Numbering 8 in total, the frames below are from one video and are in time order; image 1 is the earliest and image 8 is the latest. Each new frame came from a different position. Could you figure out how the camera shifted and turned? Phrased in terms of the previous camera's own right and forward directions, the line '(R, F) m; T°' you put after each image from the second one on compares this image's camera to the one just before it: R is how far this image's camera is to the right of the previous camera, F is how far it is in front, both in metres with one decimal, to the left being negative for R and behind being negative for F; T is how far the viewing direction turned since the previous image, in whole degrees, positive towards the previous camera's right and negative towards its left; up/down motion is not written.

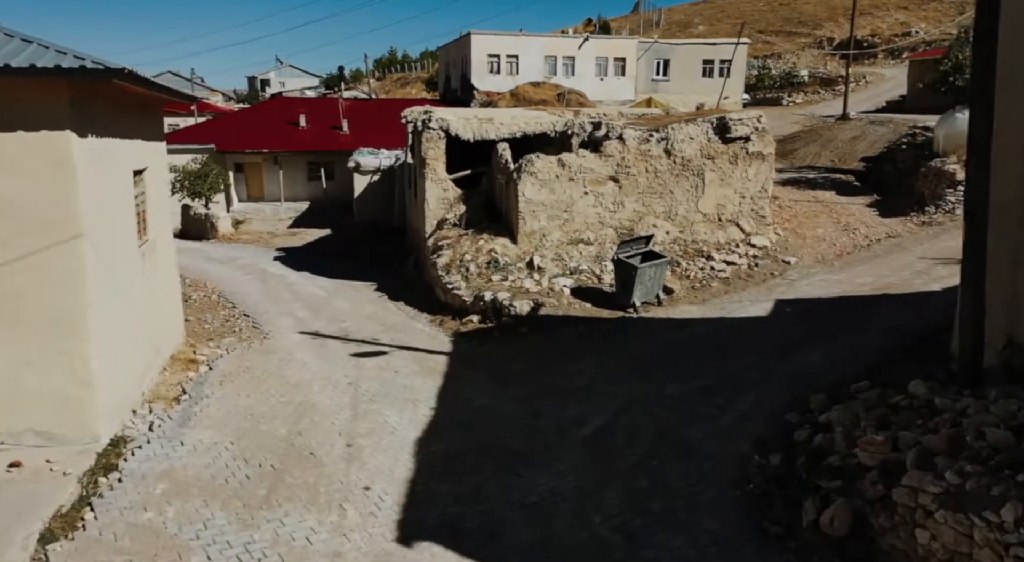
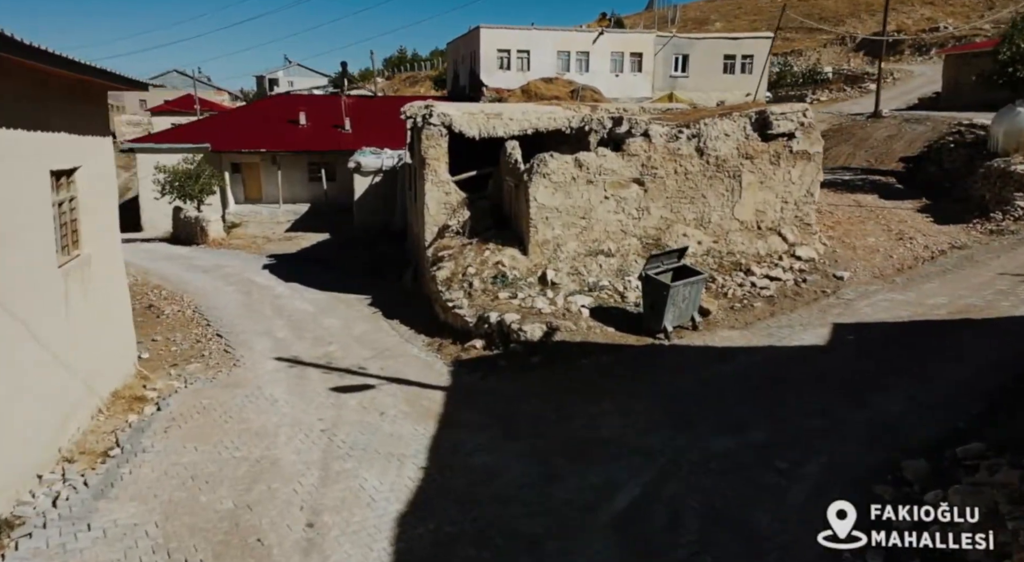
(0.0, +1.7) m; -1°
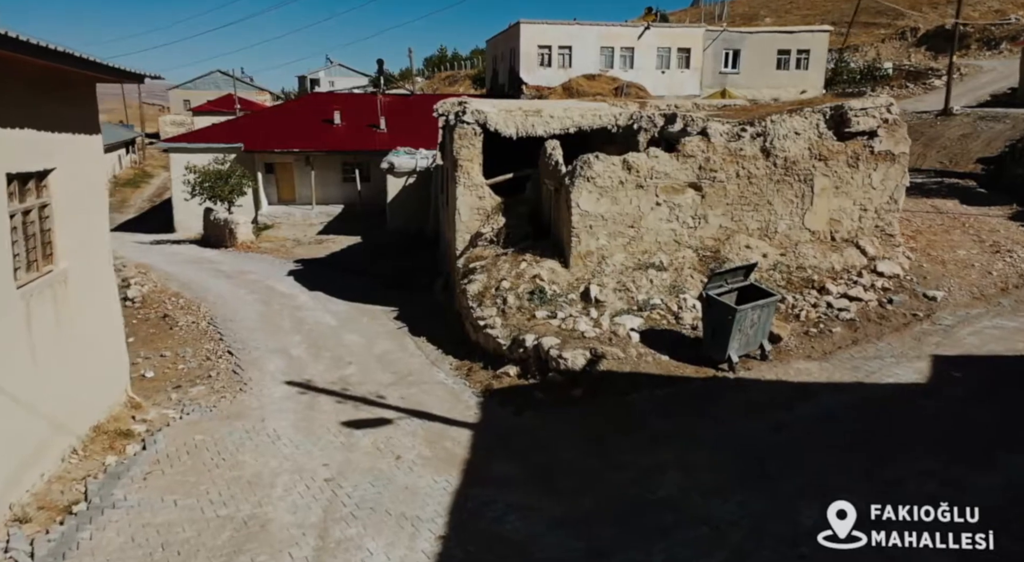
(0.0, +1.3) m; -3°
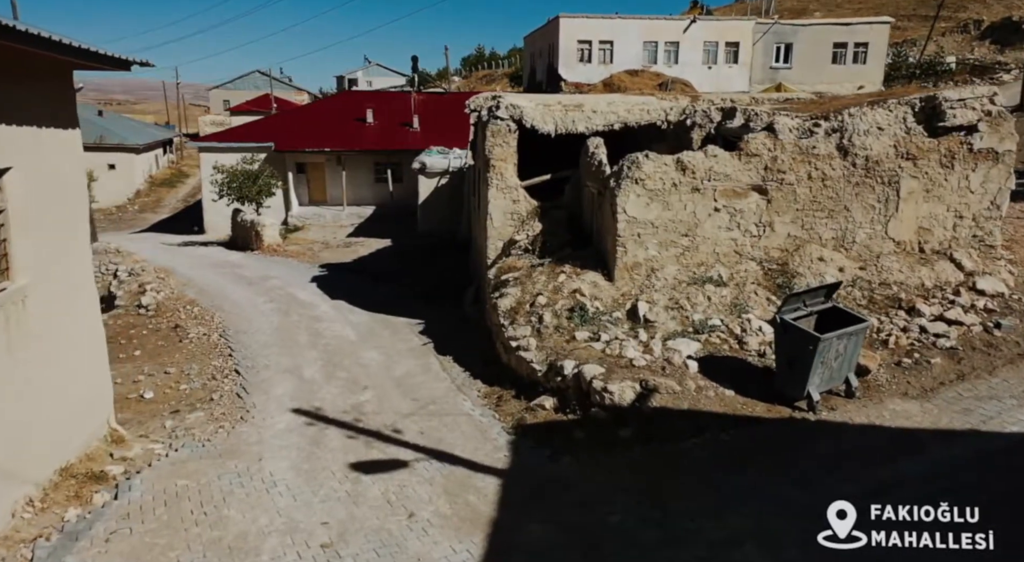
(0.0, +1.2) m; -3°
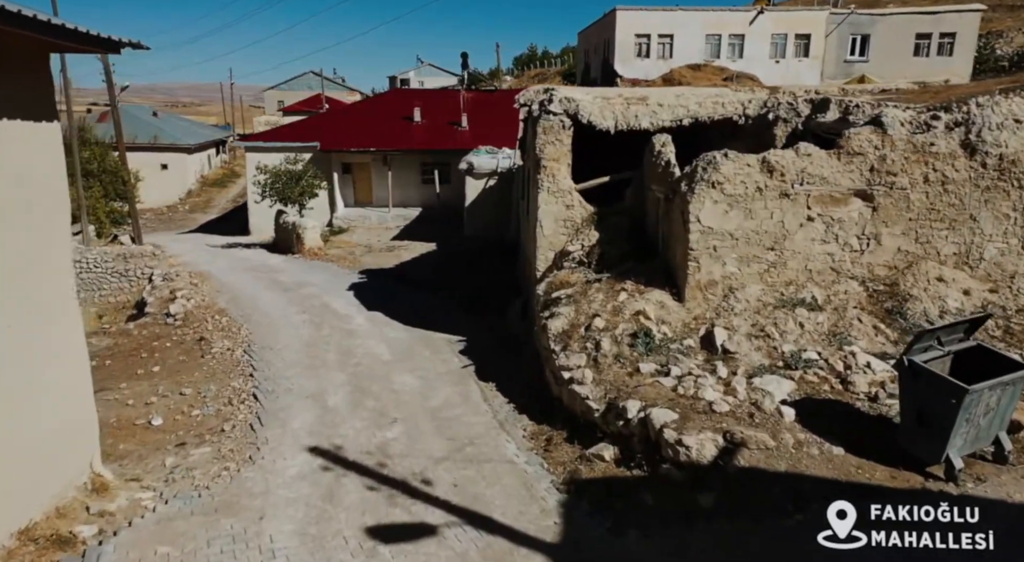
(0.0, +1.3) m; -4°
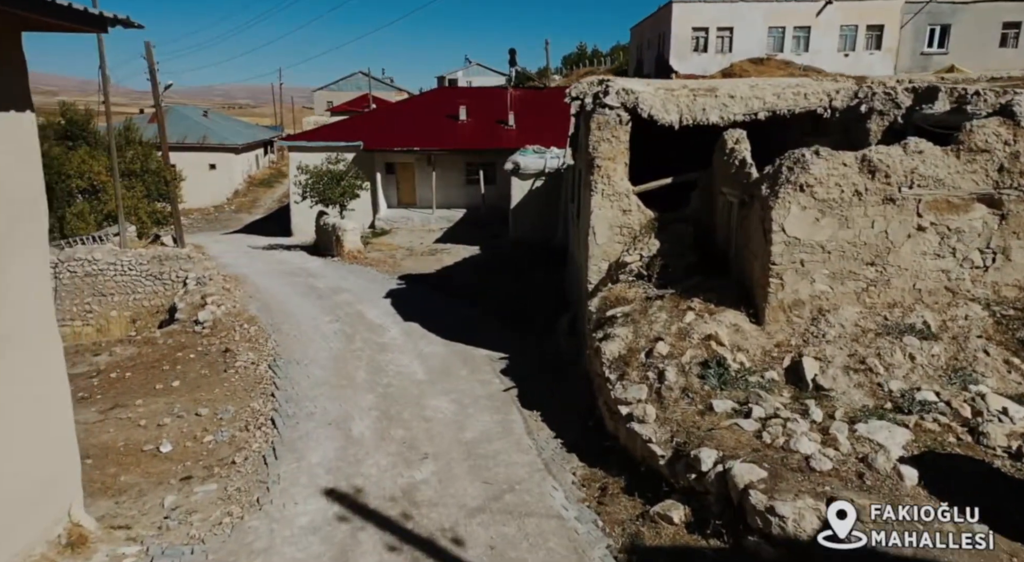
(0.0, +1.1) m; -4°
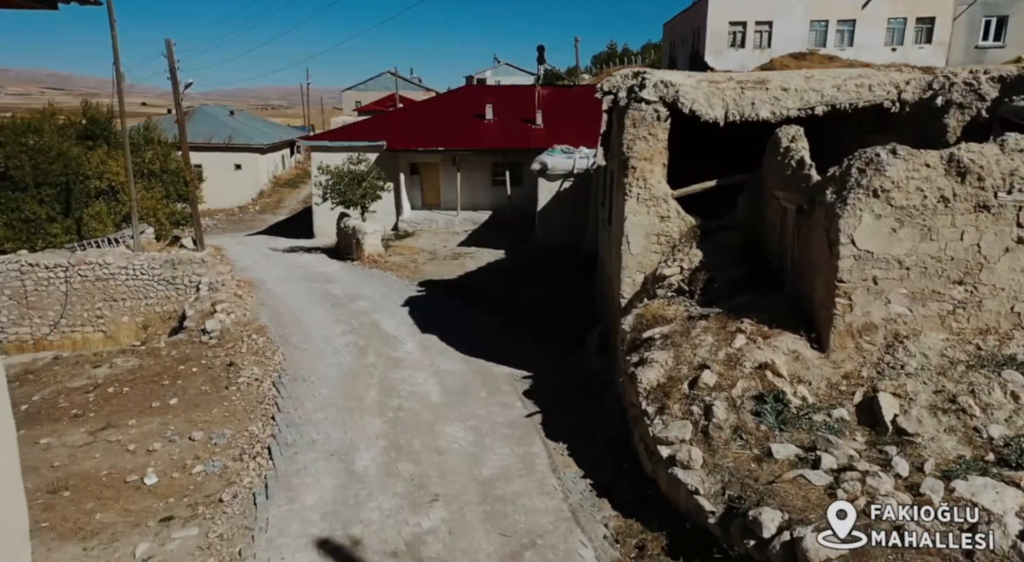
(0.0, +0.9) m; -2°
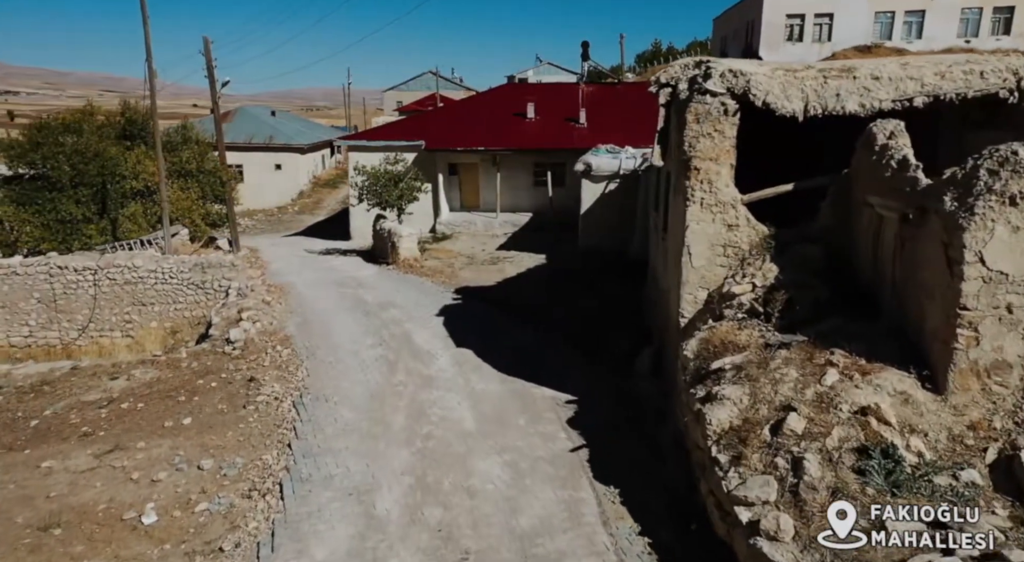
(-0.1, +0.9) m; -3°
